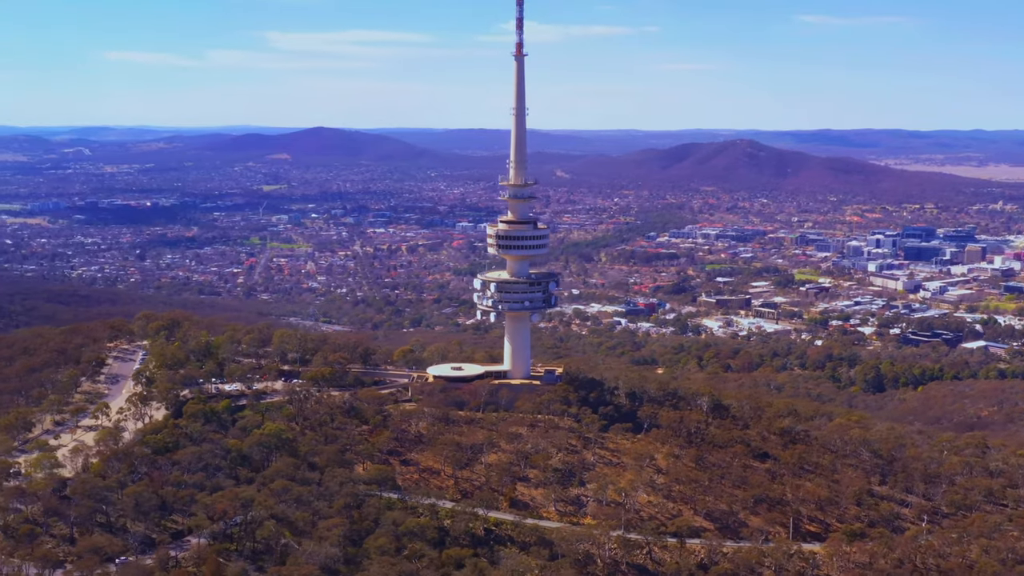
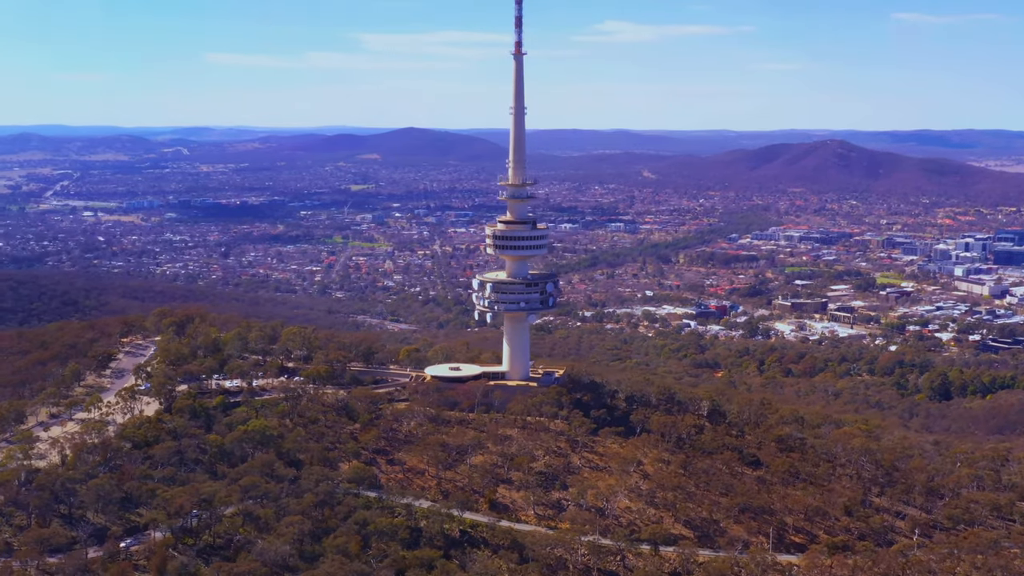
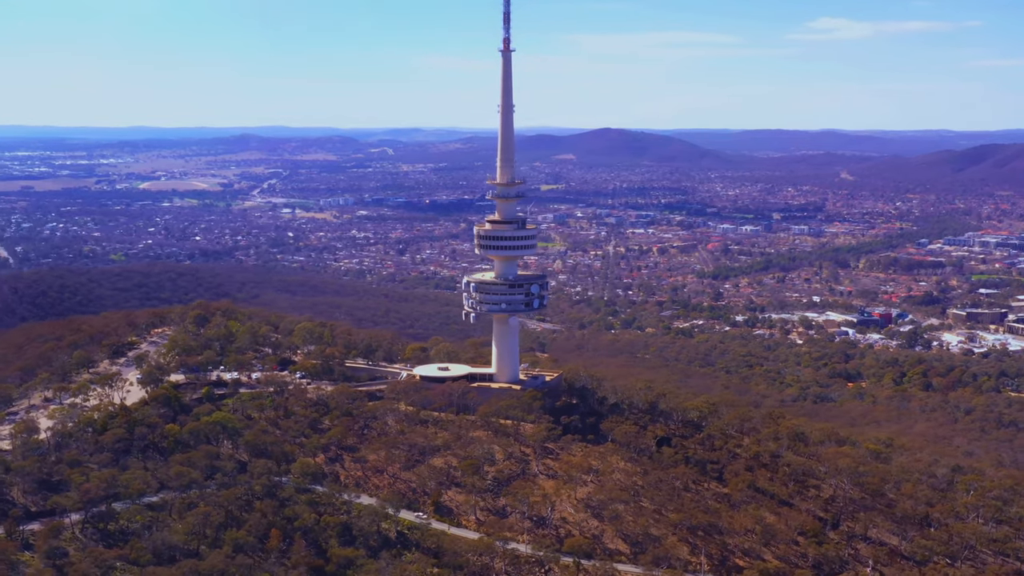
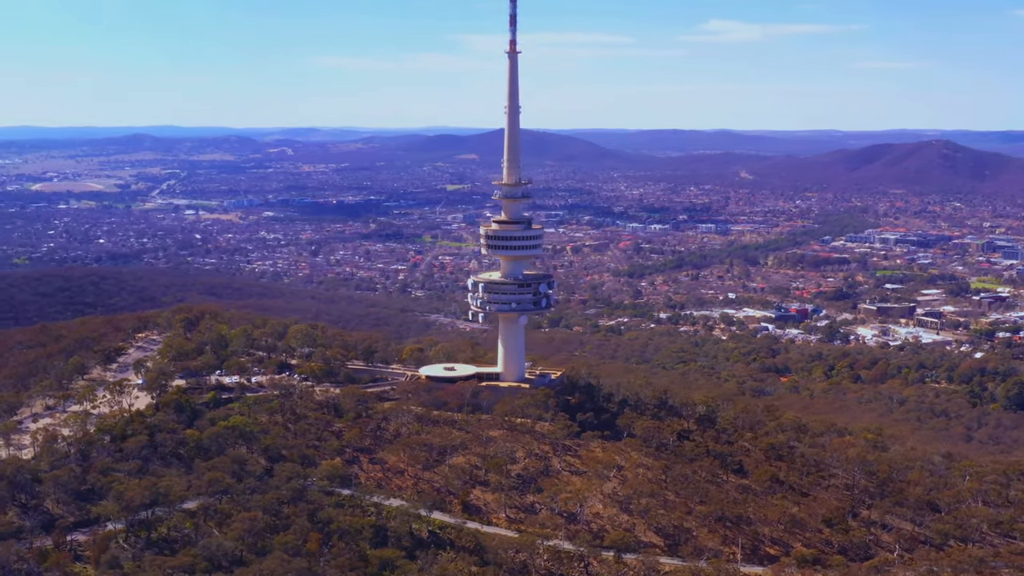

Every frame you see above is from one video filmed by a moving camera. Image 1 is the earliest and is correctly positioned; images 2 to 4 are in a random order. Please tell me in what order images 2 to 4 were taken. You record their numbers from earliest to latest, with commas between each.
2, 4, 3
